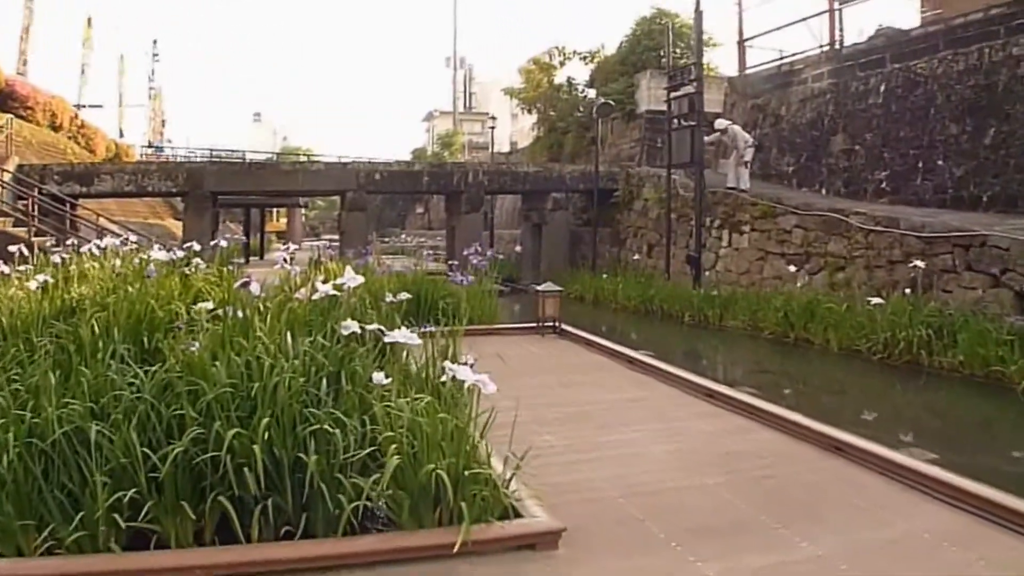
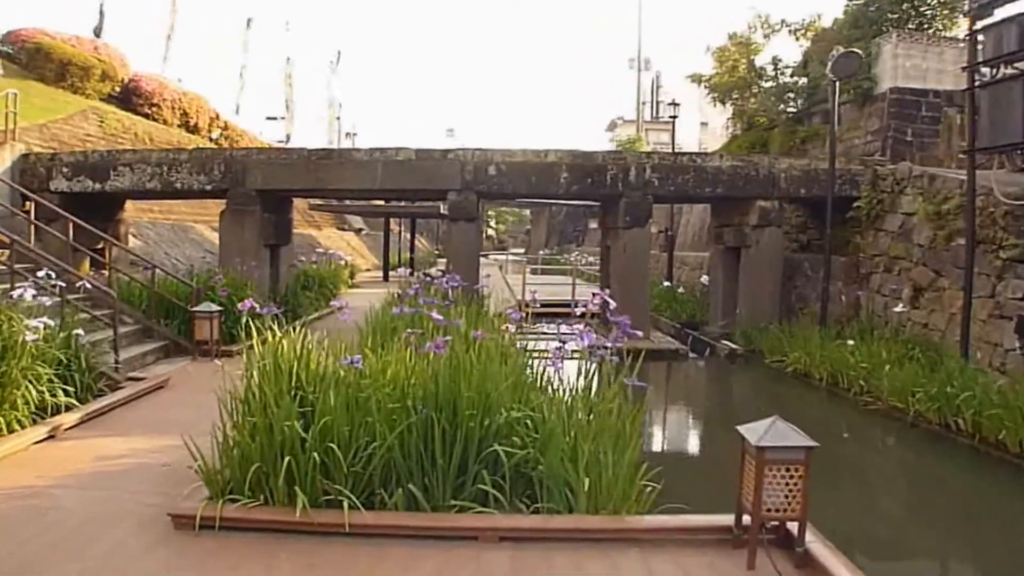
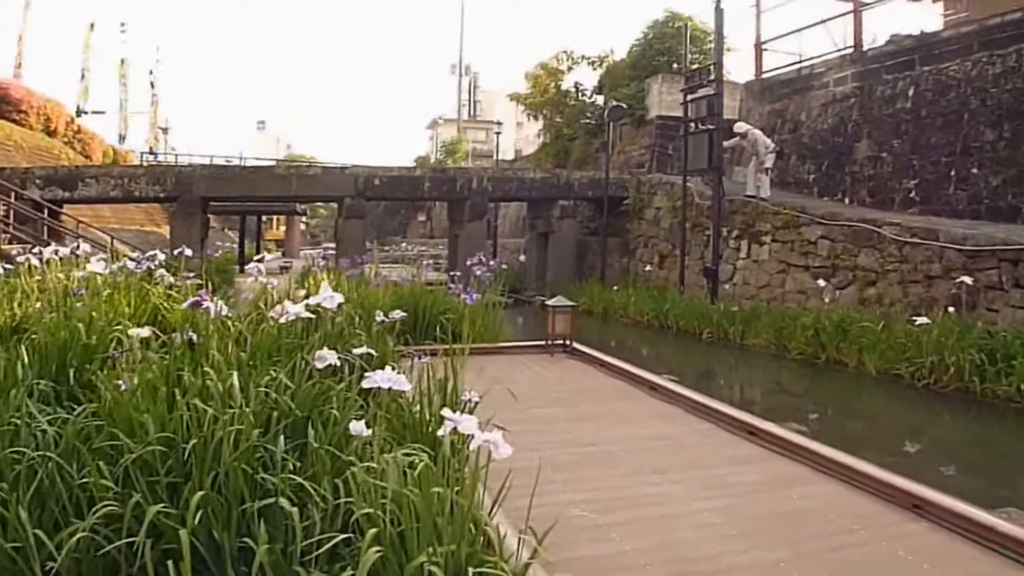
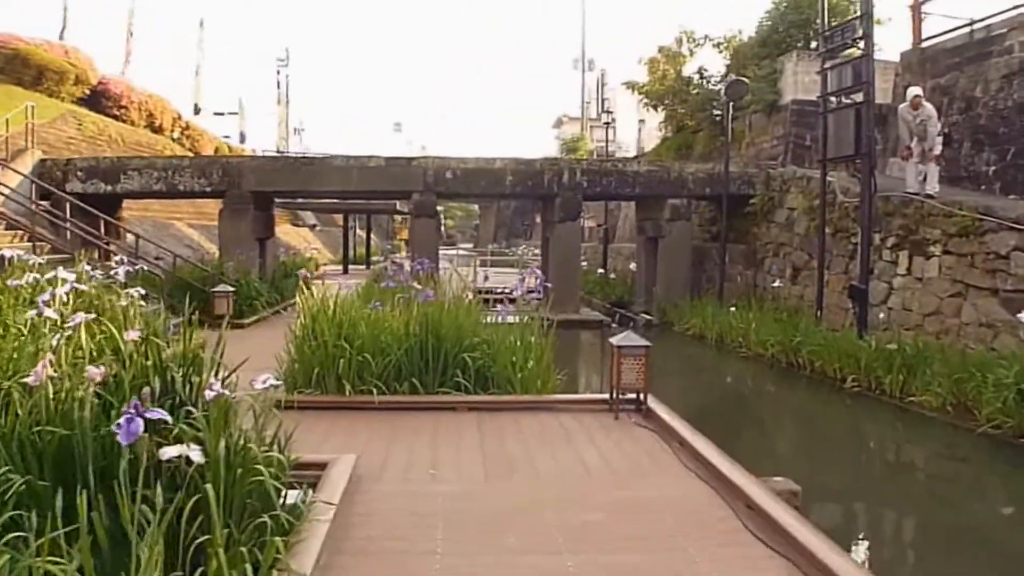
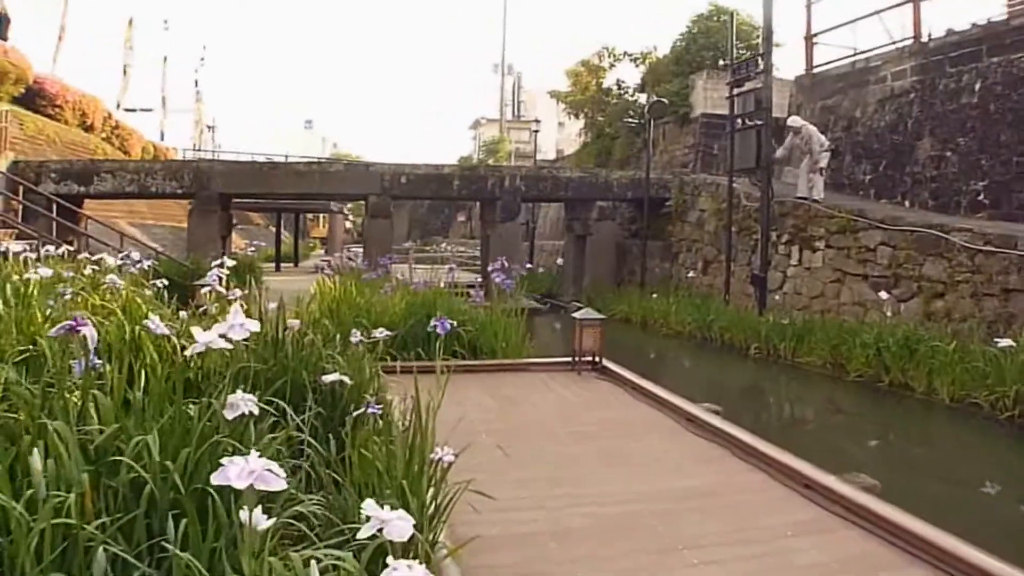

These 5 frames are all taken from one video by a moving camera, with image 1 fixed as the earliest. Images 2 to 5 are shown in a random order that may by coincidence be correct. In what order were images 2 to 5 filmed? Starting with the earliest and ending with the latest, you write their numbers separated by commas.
3, 5, 4, 2
